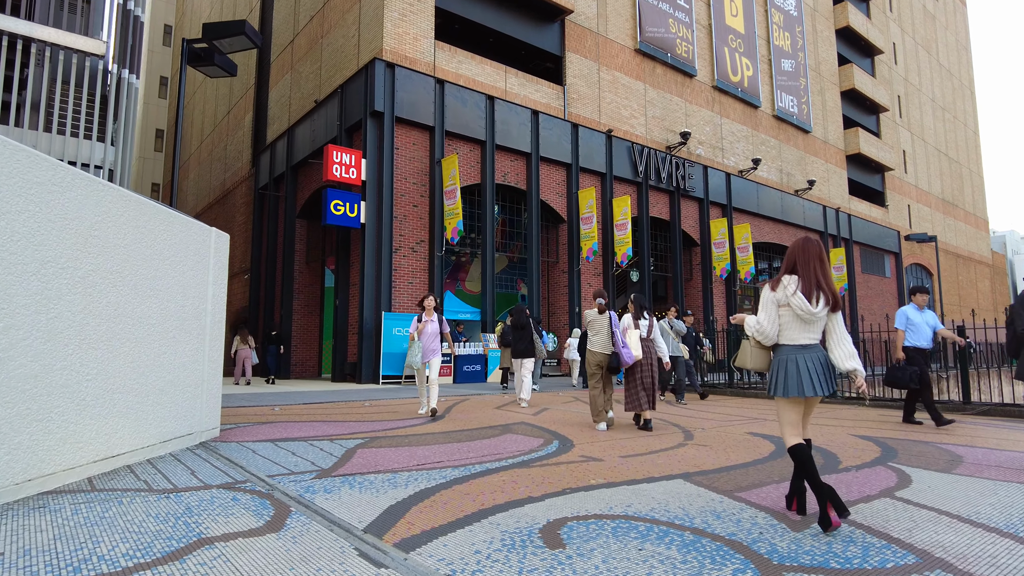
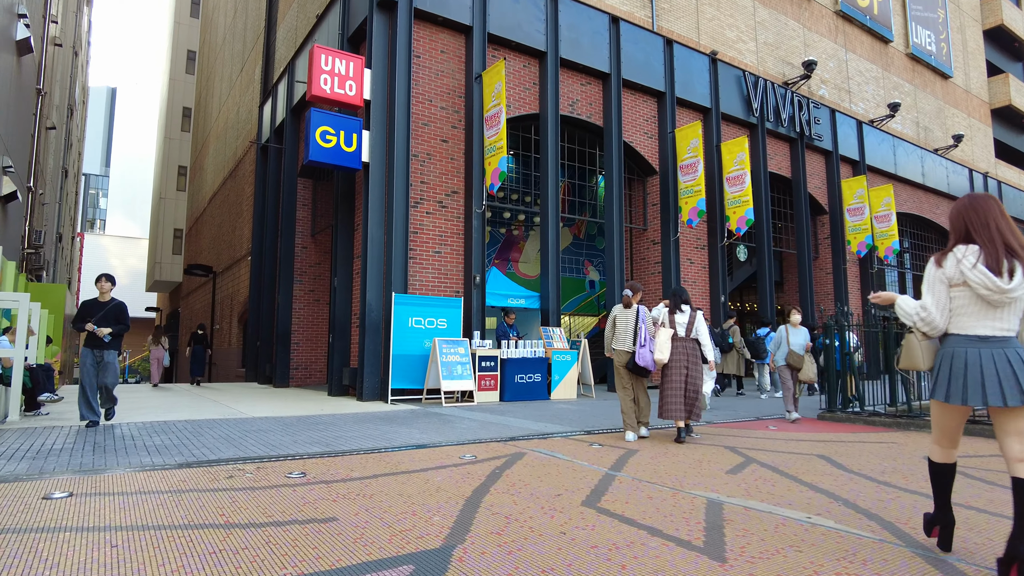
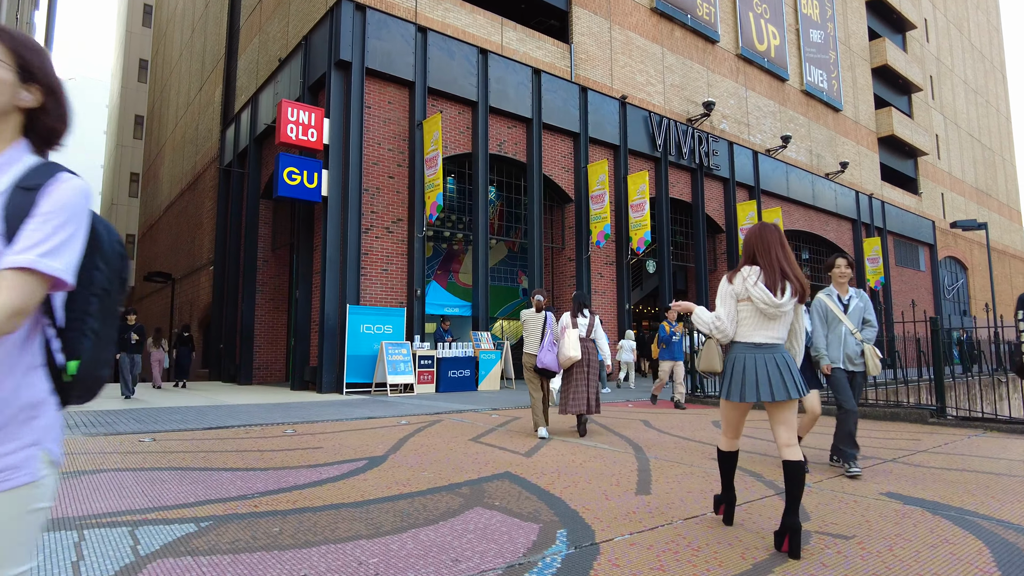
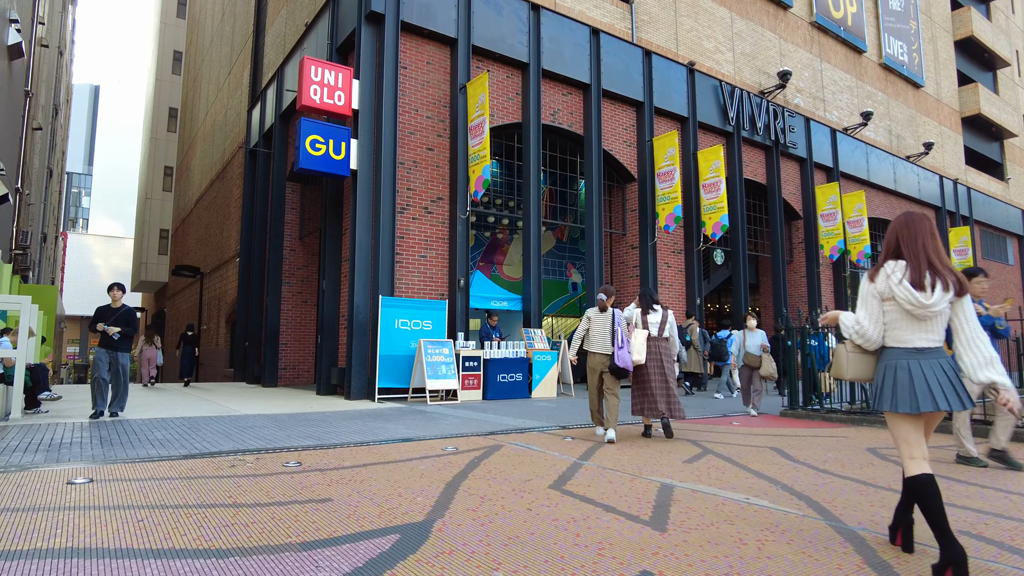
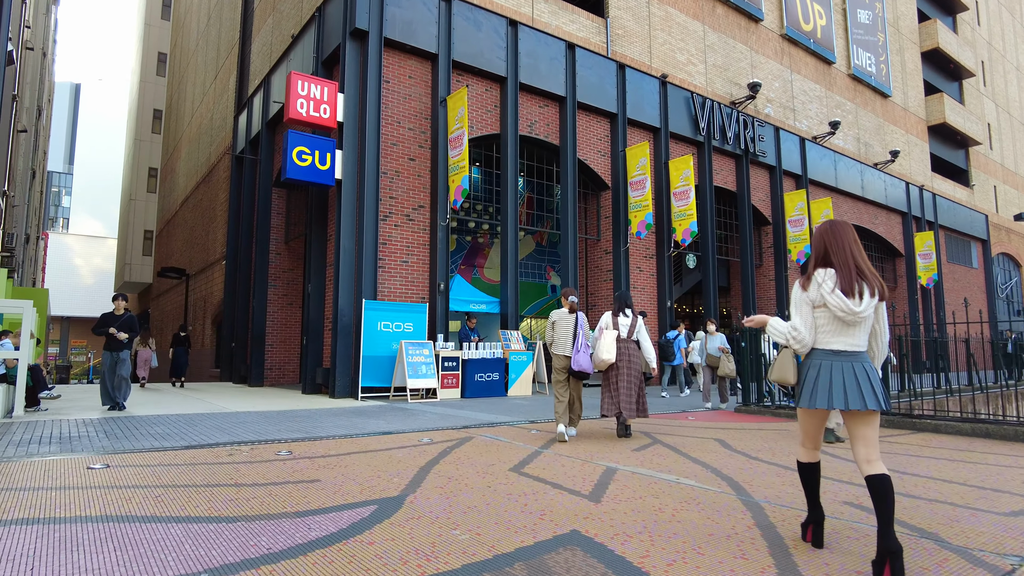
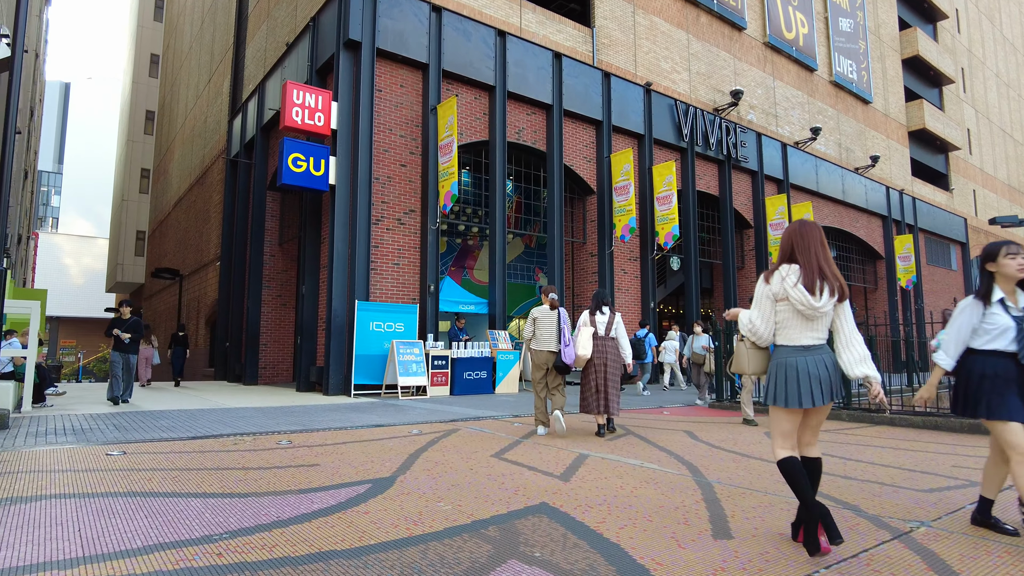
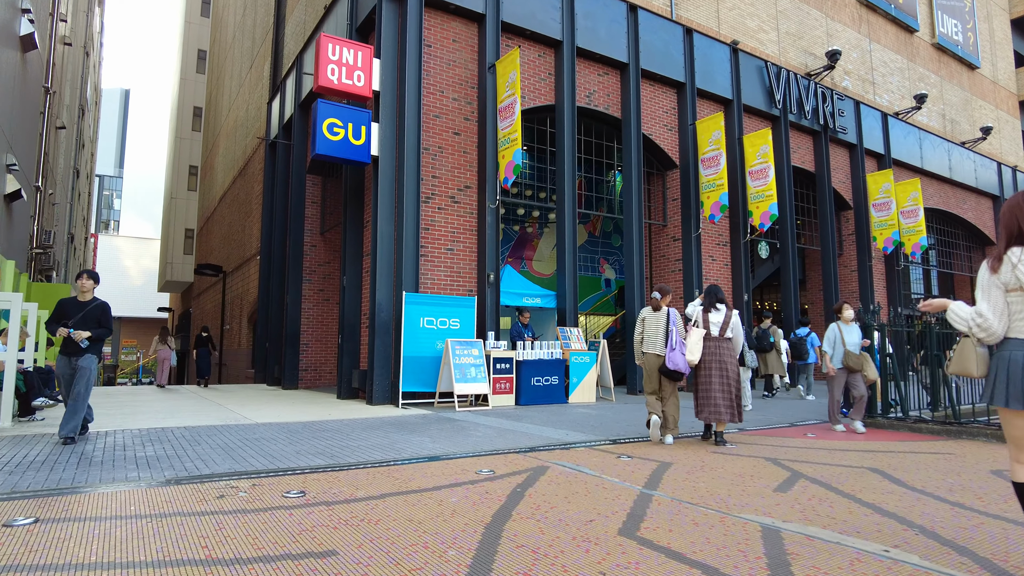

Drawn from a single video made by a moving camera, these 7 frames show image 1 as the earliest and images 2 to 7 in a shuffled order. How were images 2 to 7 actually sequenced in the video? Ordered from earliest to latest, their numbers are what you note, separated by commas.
3, 6, 5, 4, 2, 7
